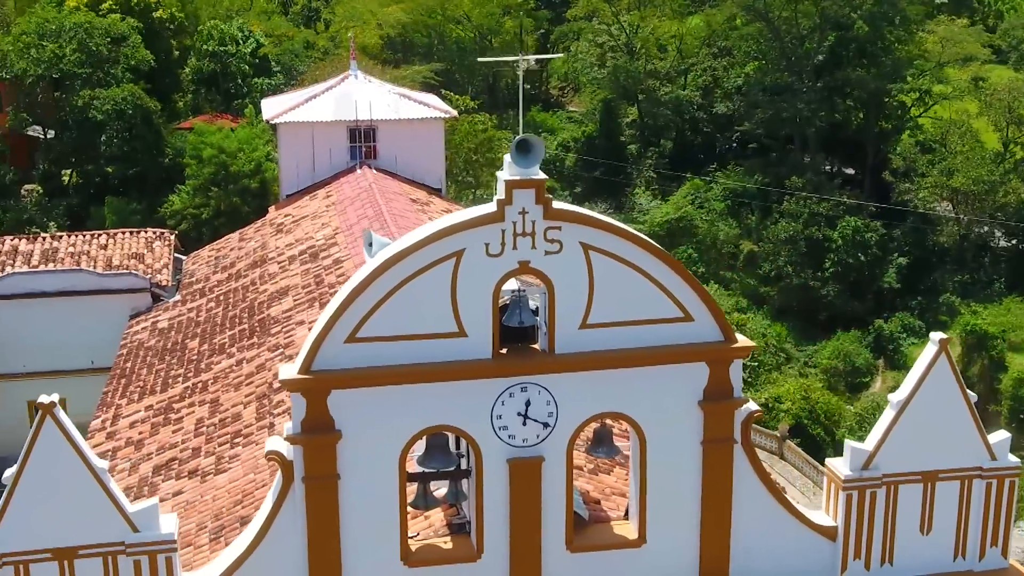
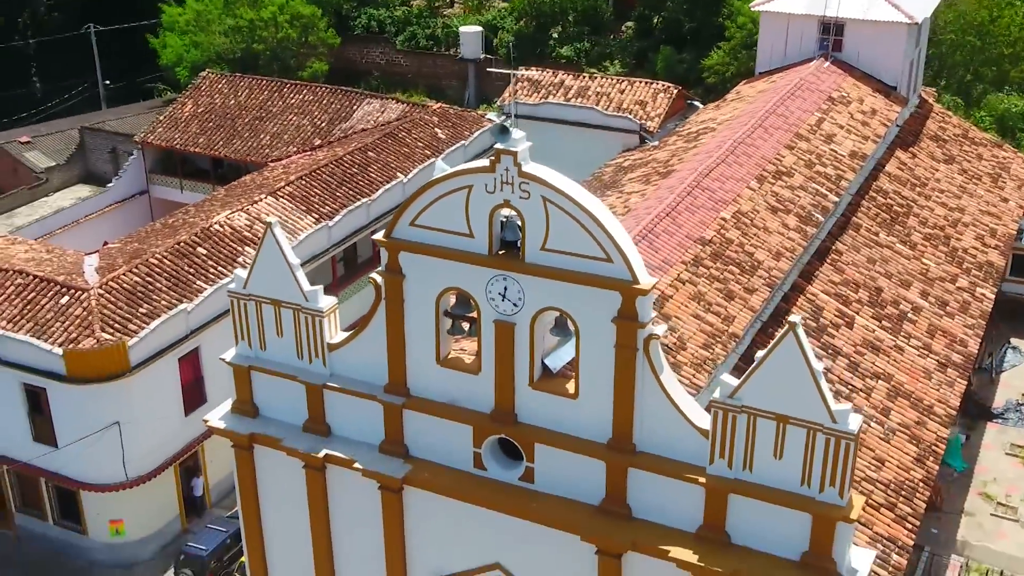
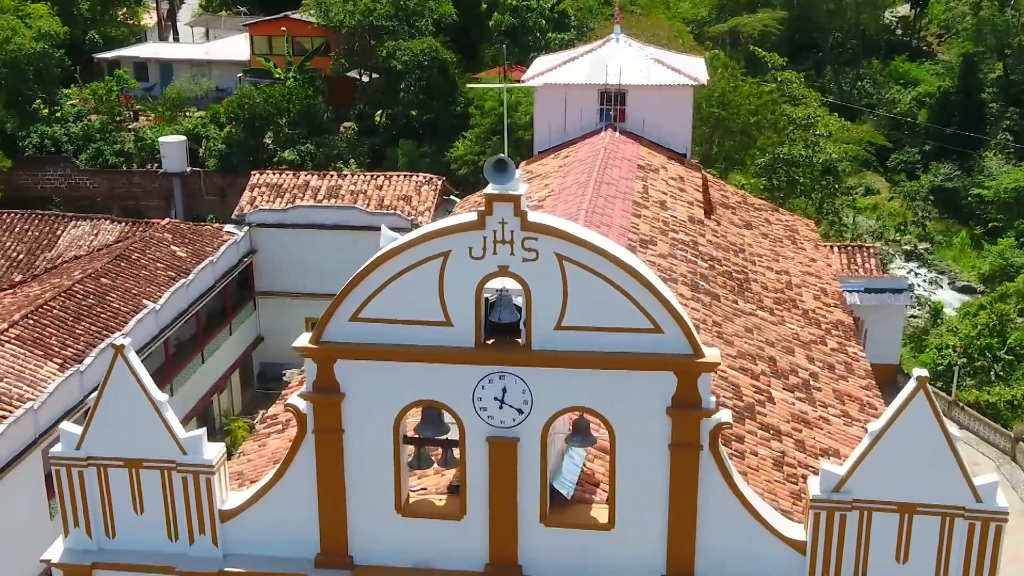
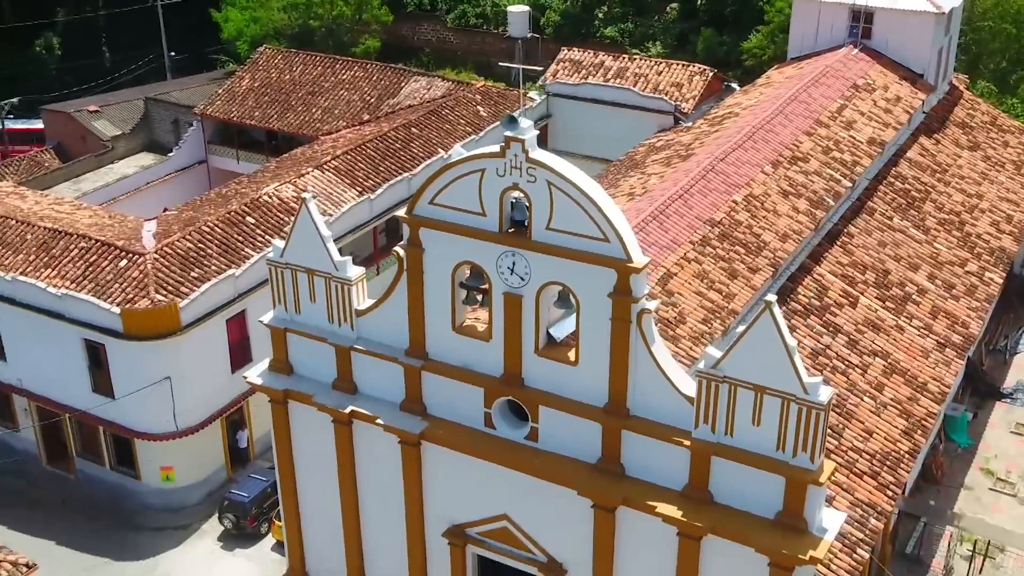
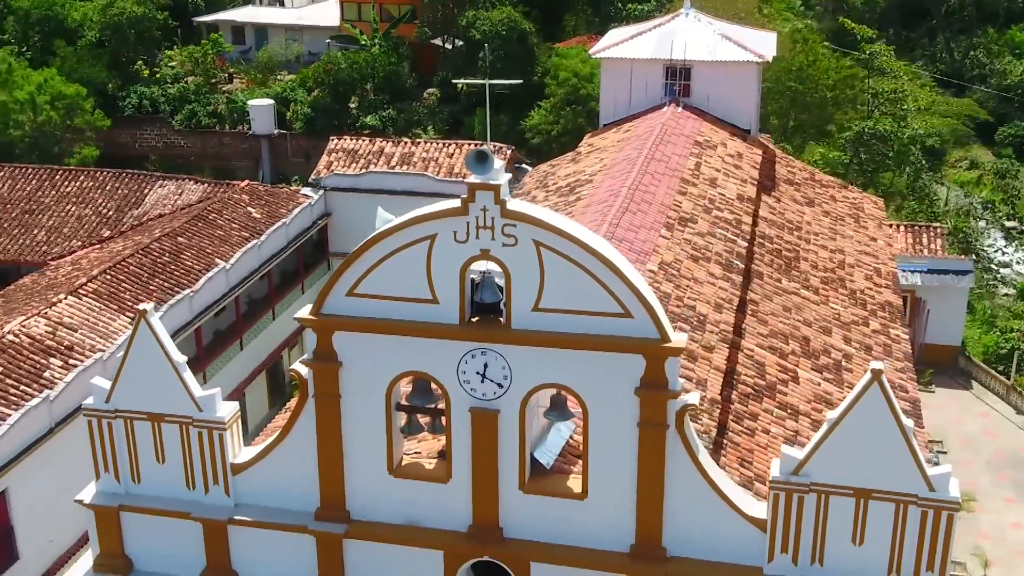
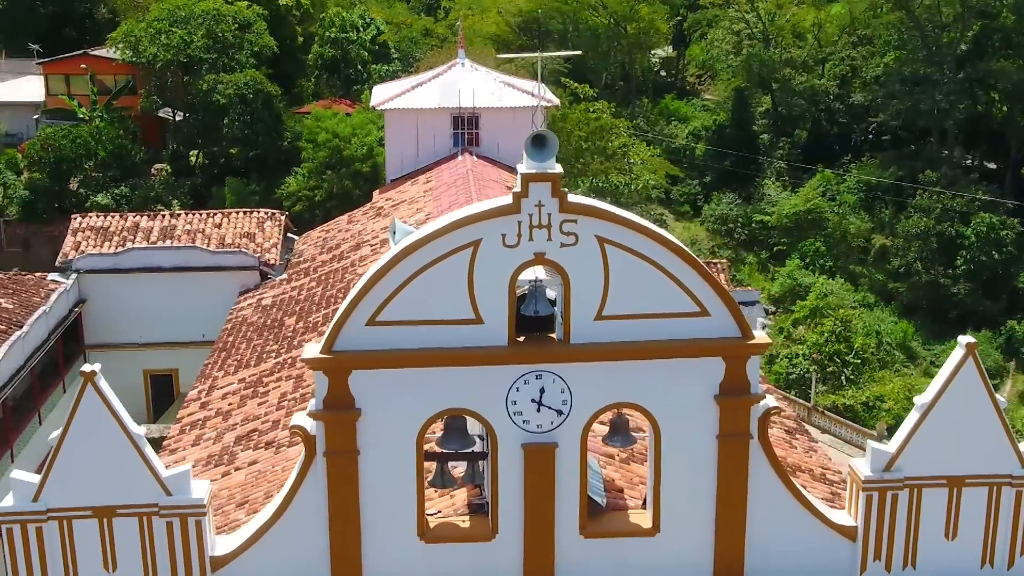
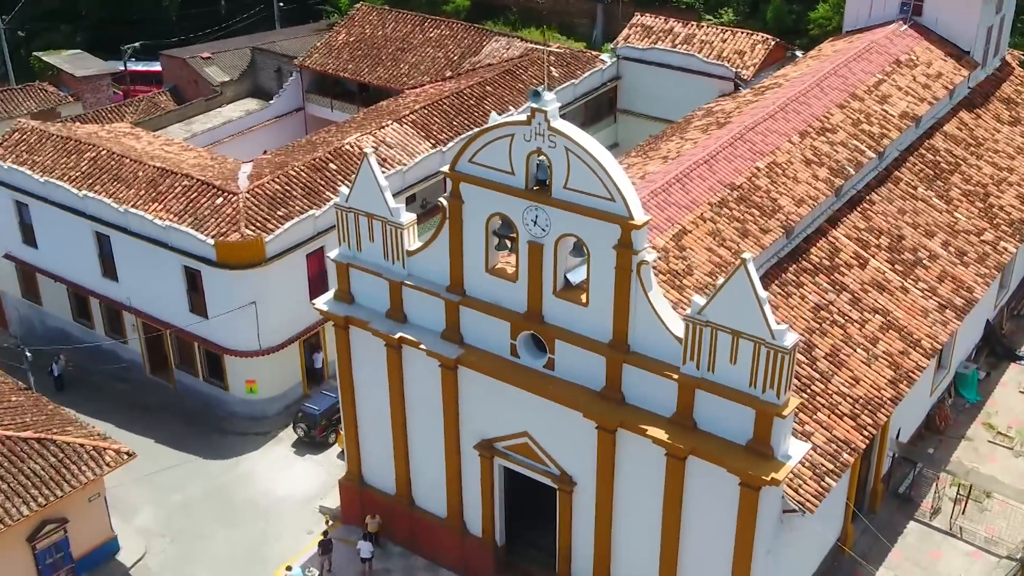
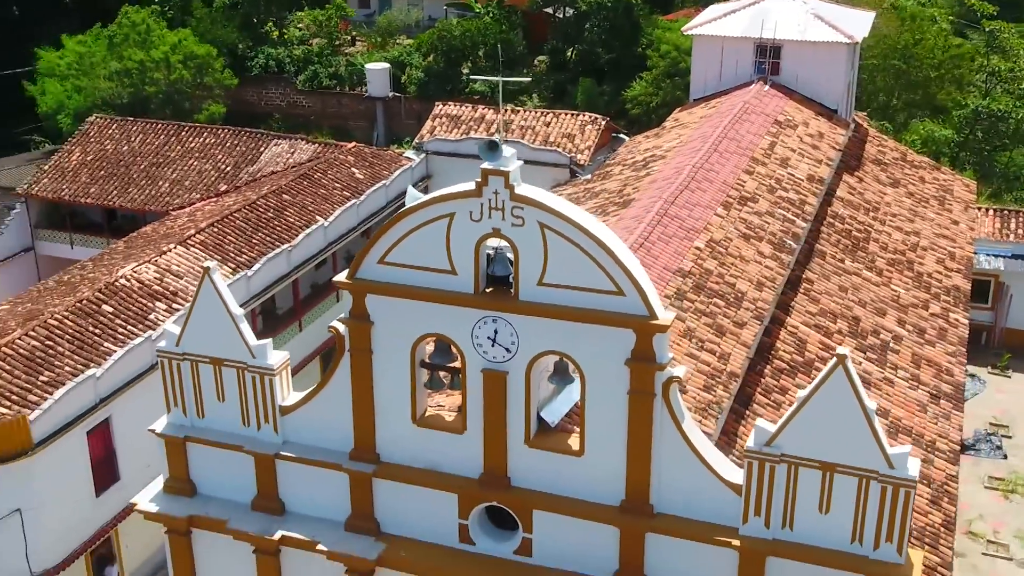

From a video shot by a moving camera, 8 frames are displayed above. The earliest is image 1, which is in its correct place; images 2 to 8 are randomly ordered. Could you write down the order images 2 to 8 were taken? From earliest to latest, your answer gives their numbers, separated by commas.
6, 3, 5, 8, 2, 4, 7
